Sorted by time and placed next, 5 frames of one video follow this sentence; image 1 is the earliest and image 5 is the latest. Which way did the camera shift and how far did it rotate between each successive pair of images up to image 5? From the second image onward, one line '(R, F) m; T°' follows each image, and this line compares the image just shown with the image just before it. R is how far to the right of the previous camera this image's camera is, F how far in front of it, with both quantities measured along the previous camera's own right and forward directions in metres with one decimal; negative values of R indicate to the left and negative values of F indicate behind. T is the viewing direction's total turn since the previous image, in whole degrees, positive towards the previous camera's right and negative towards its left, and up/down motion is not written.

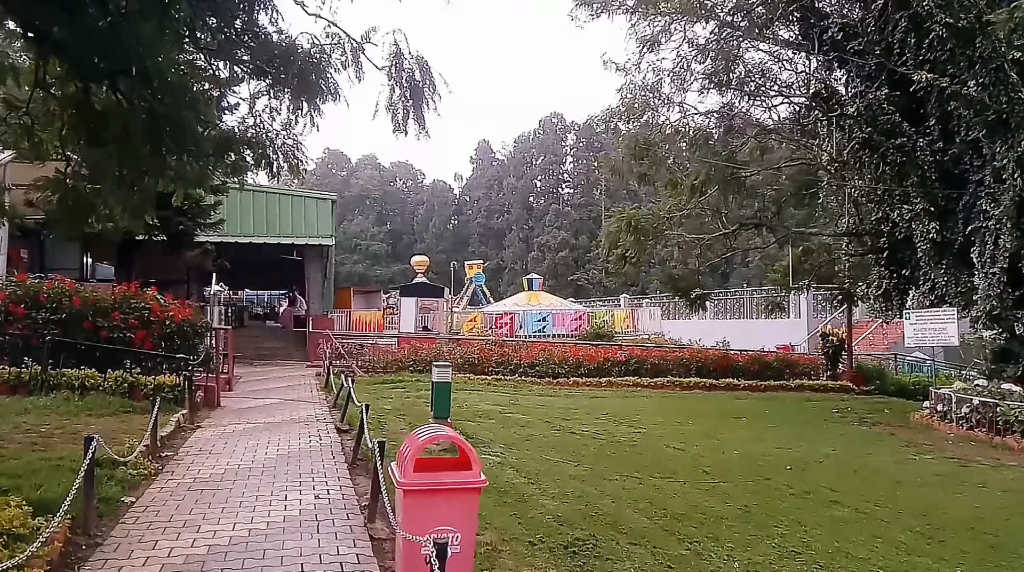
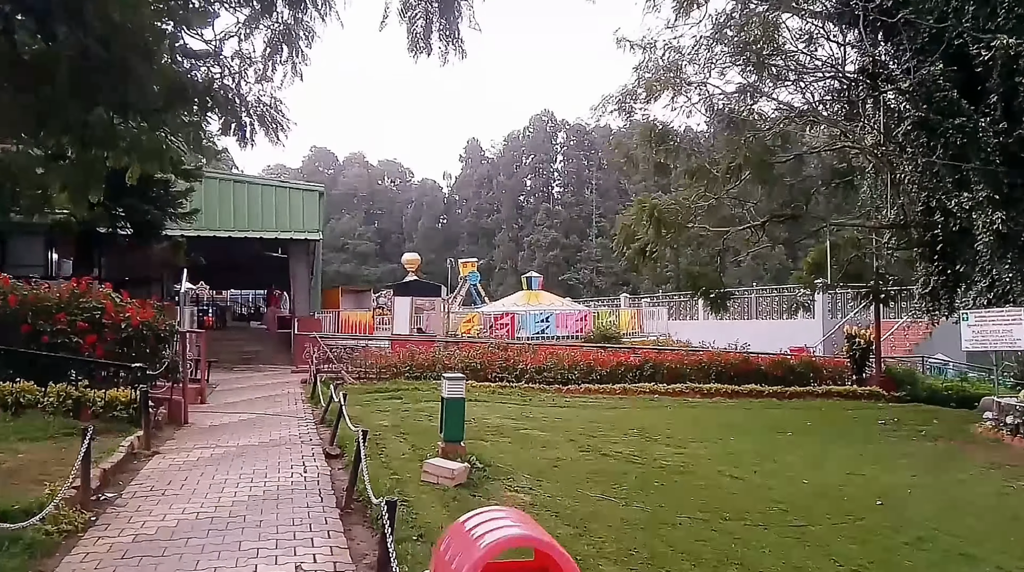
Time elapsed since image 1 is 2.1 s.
(-0.3, +1.3) m; +1°
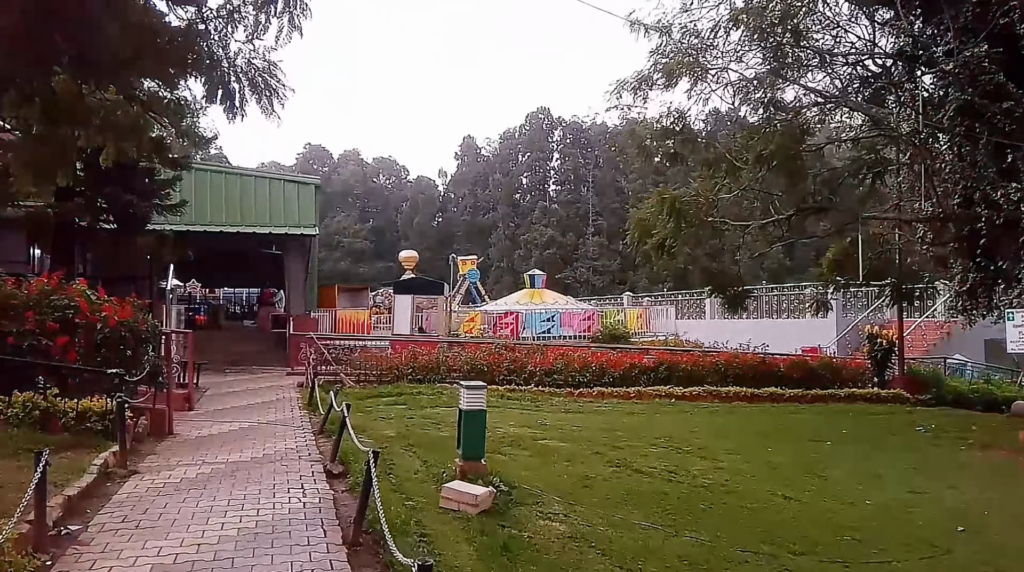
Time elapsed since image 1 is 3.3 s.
(-0.2, +0.7) m; 0°
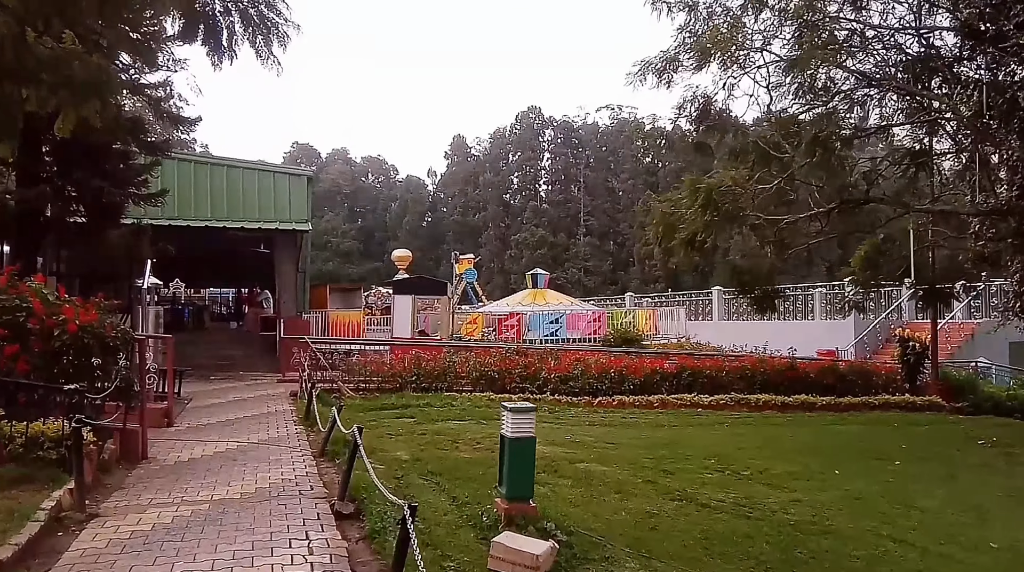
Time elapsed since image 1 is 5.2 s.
(-0.4, +1.0) m; +1°
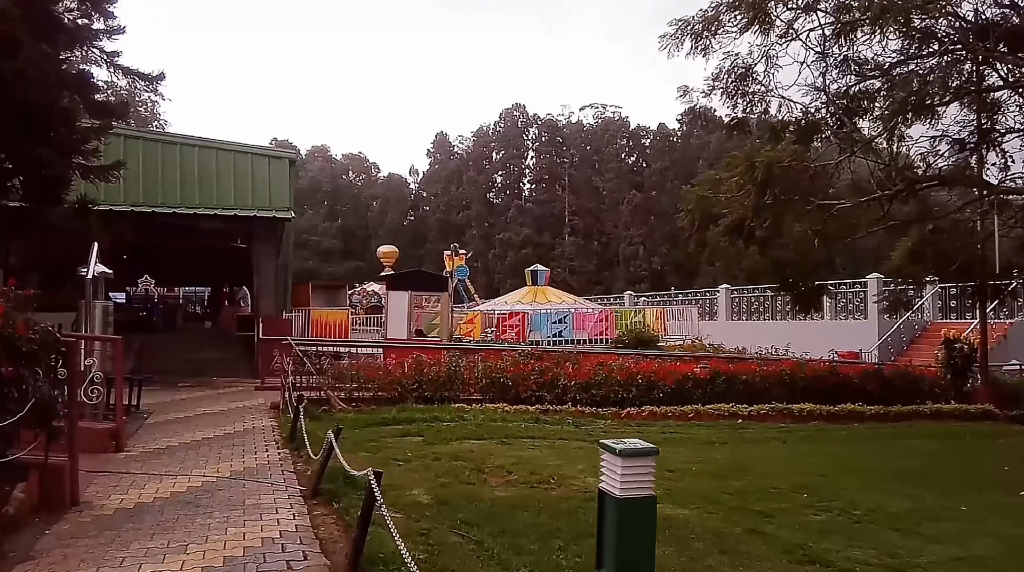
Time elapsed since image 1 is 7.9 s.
(-0.4, +1.5) m; +1°
